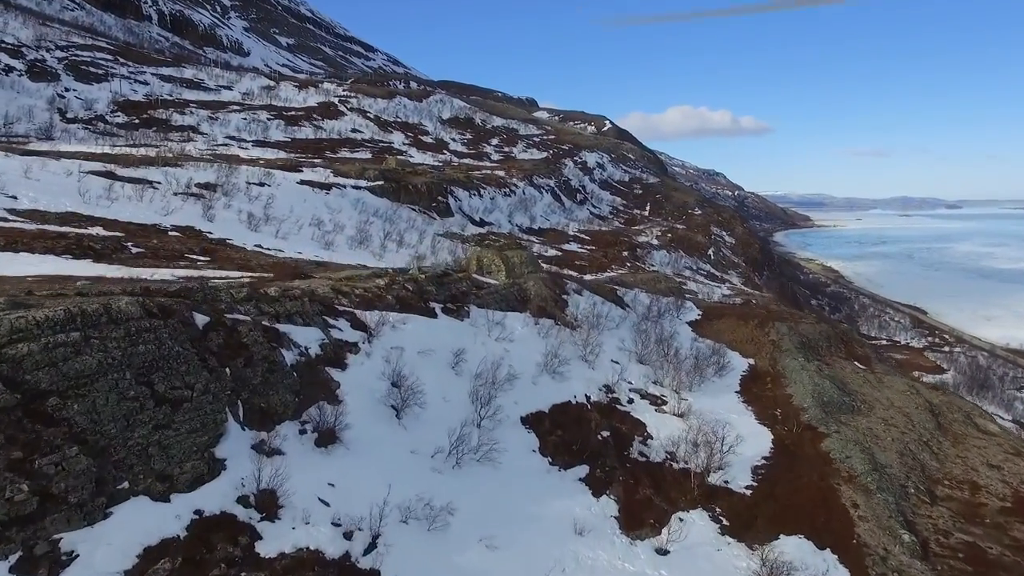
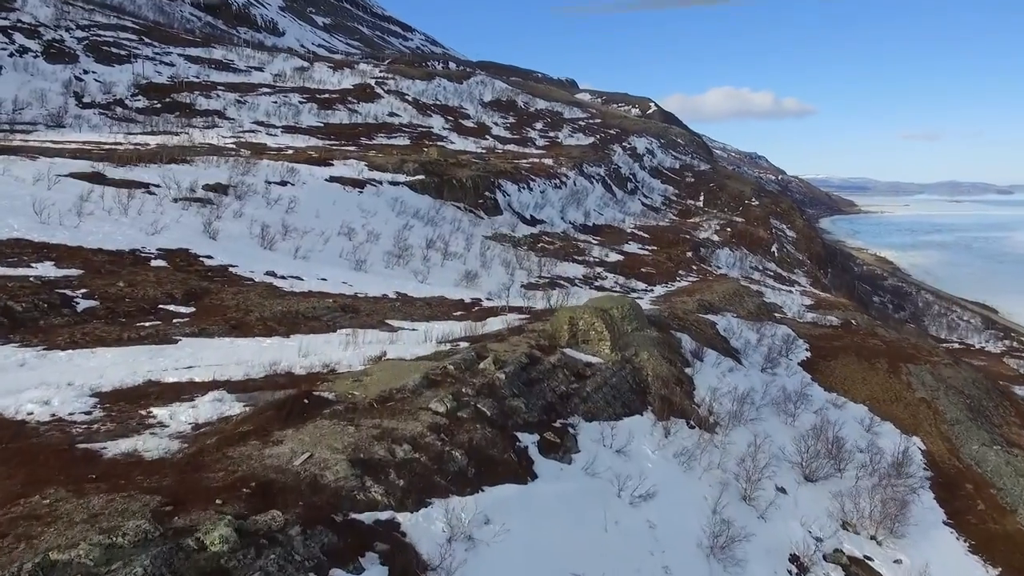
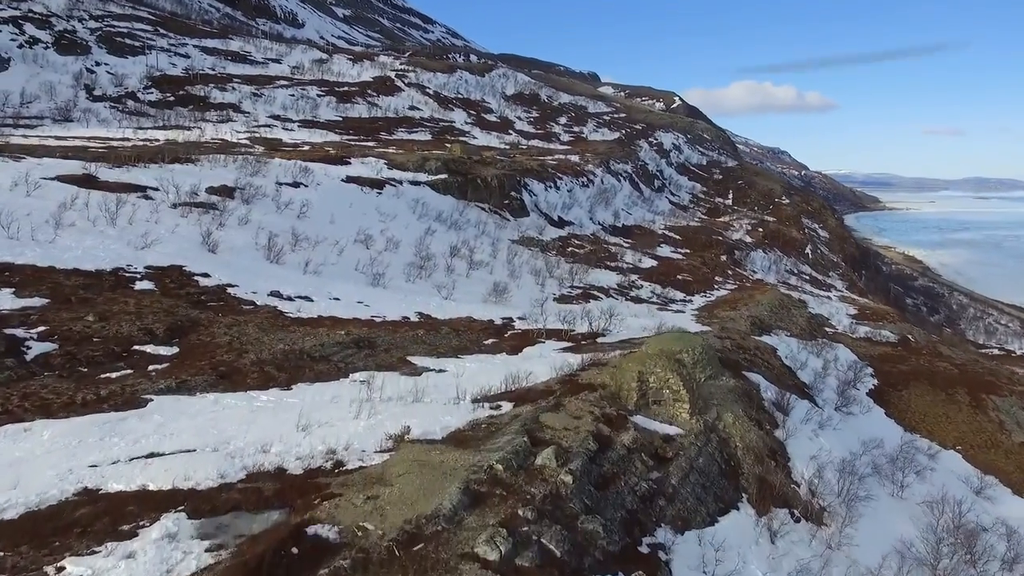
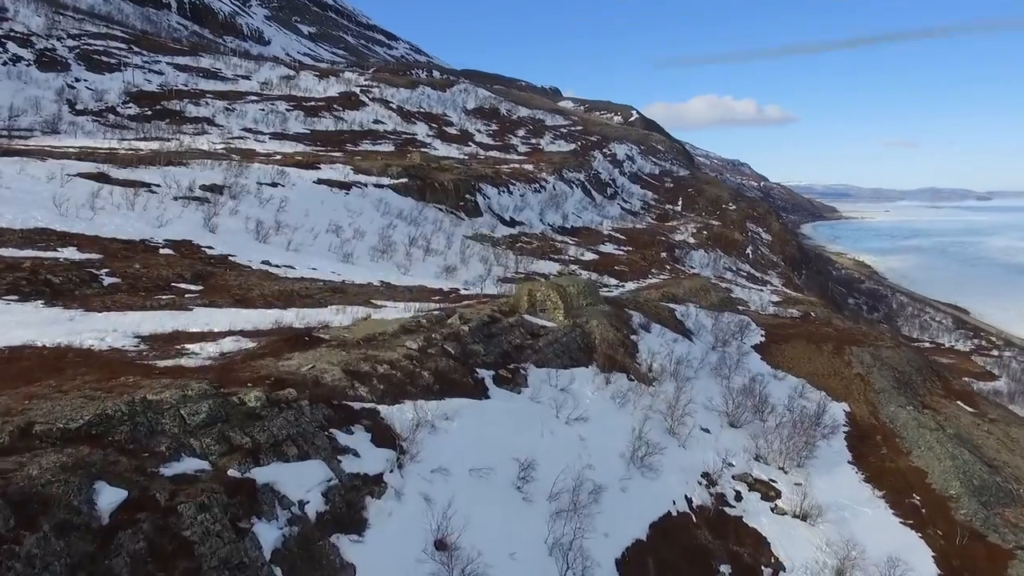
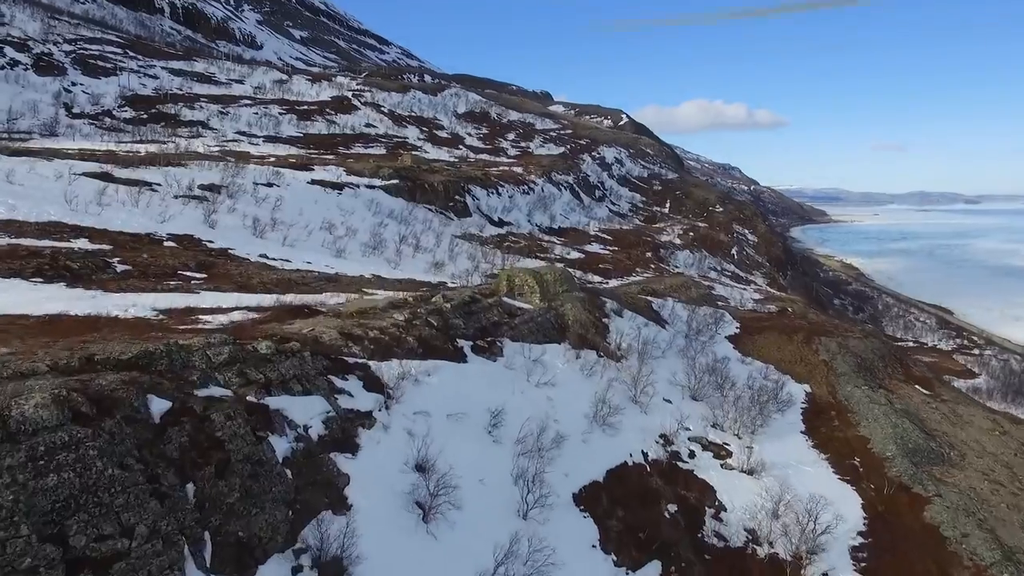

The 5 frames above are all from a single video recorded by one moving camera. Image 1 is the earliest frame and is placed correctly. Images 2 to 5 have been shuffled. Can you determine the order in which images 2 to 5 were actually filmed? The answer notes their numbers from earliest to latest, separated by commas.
5, 4, 2, 3
